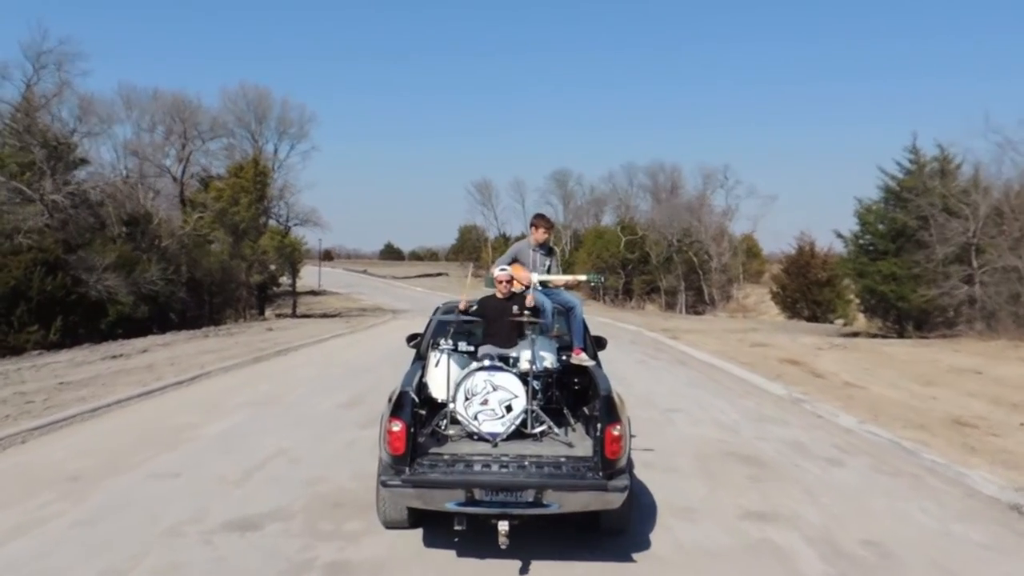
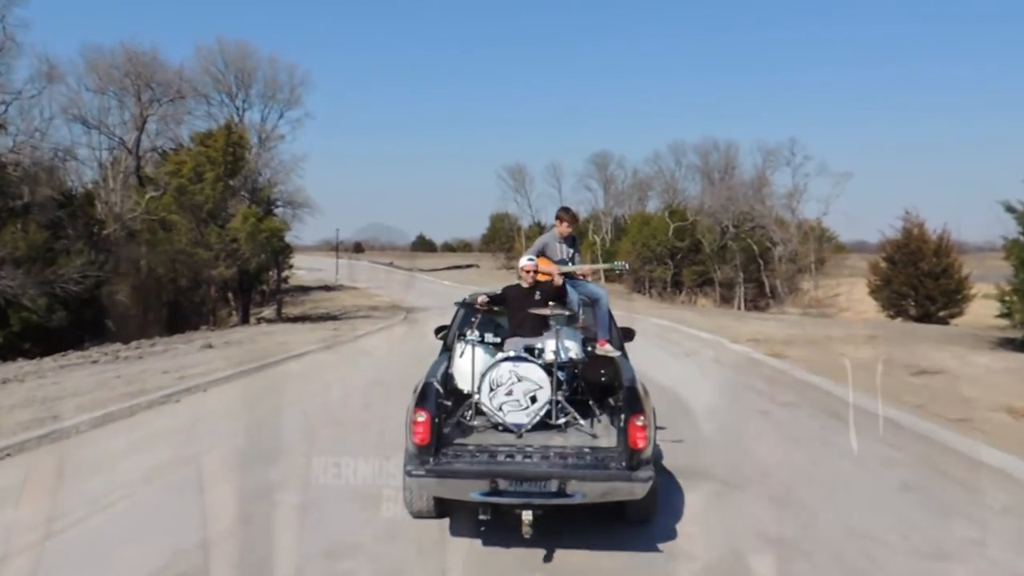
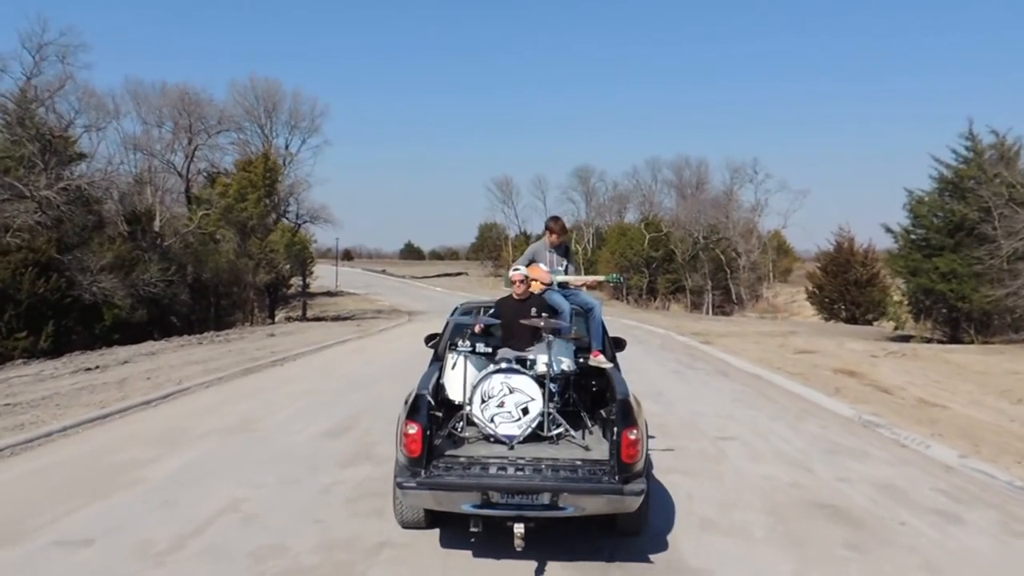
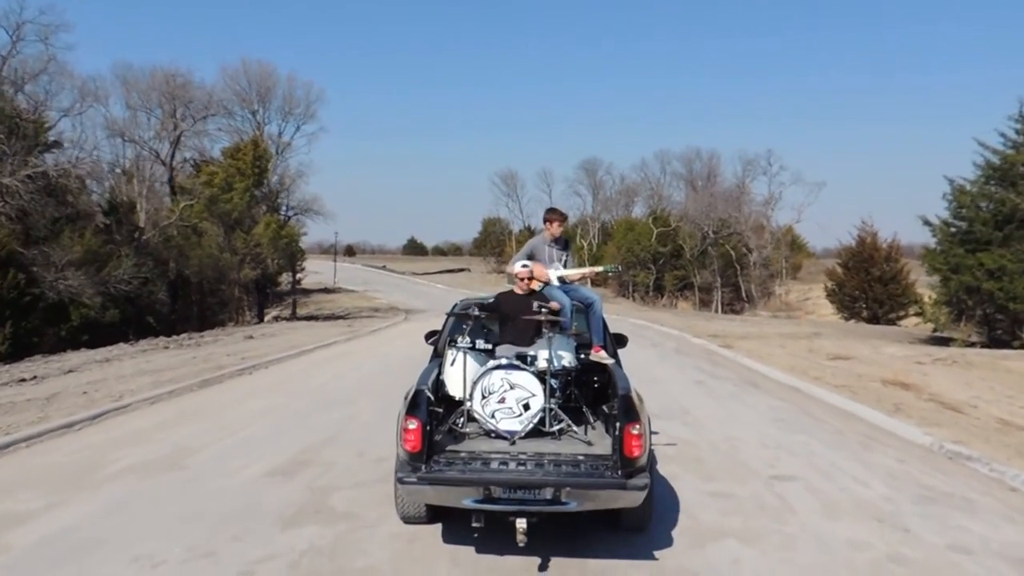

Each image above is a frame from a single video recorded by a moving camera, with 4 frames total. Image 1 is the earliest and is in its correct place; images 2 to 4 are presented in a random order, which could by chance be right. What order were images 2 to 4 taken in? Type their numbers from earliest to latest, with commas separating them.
3, 4, 2
